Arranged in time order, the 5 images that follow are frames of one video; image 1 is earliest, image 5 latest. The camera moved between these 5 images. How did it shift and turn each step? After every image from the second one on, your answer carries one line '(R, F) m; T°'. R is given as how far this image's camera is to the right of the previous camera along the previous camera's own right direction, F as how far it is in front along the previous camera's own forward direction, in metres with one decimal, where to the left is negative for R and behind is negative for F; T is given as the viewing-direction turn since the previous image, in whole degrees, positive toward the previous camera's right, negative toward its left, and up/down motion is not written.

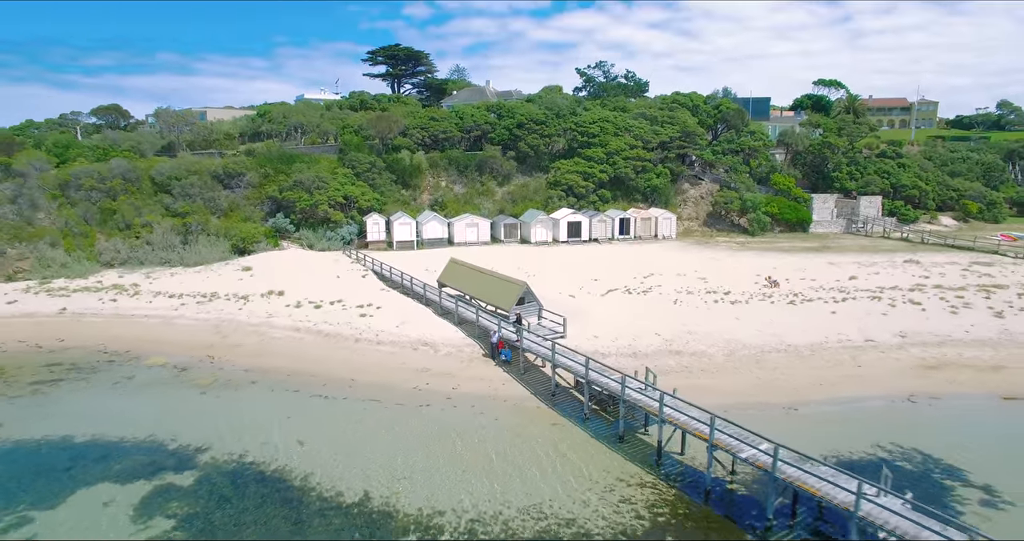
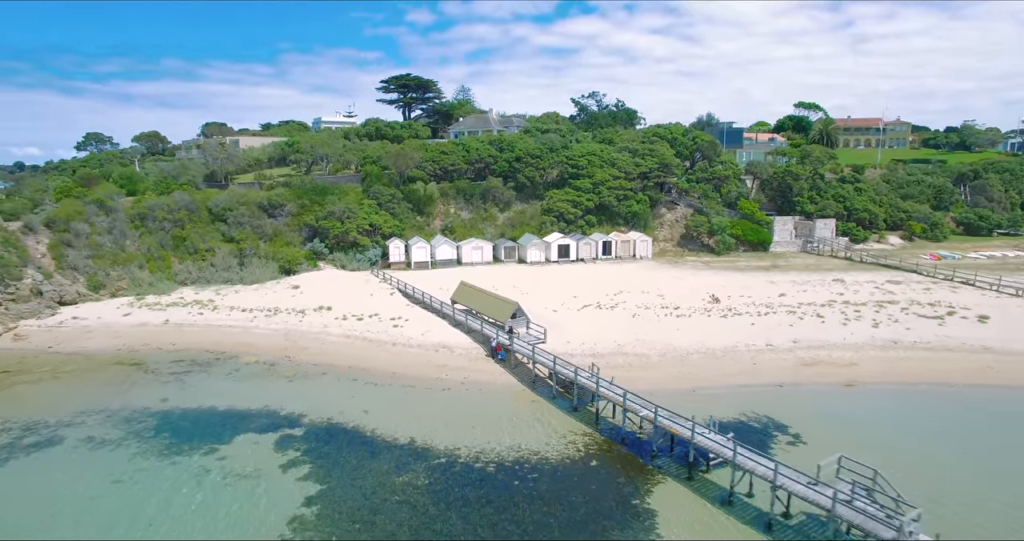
(+0.2, -3.7) m; 0°
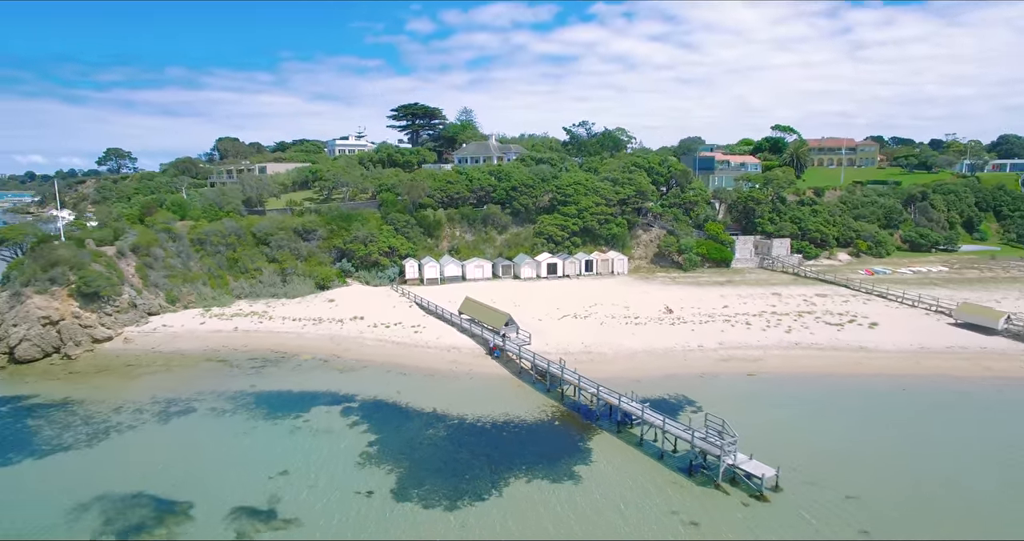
(+0.2, -4.4) m; 0°
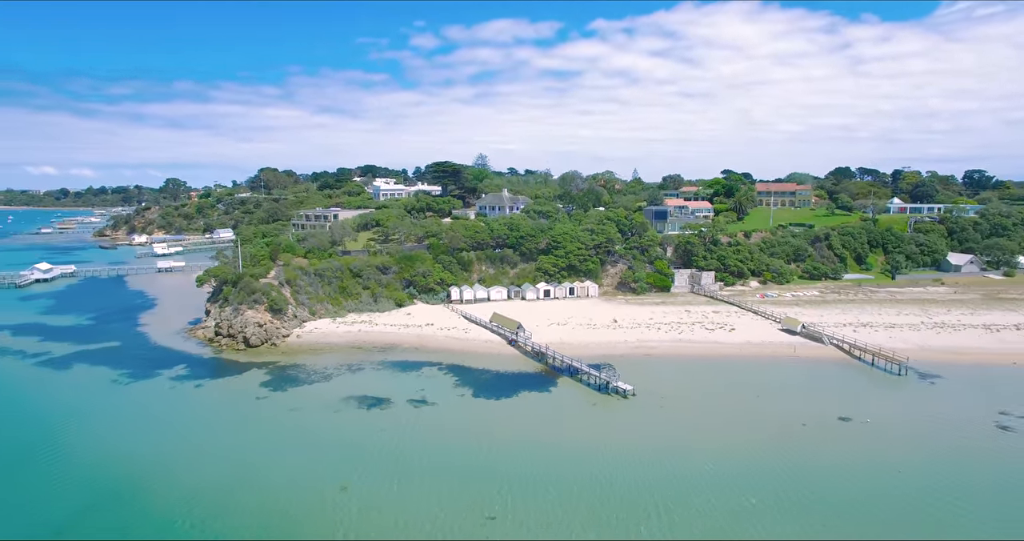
(-0.4, -14.1) m; 0°
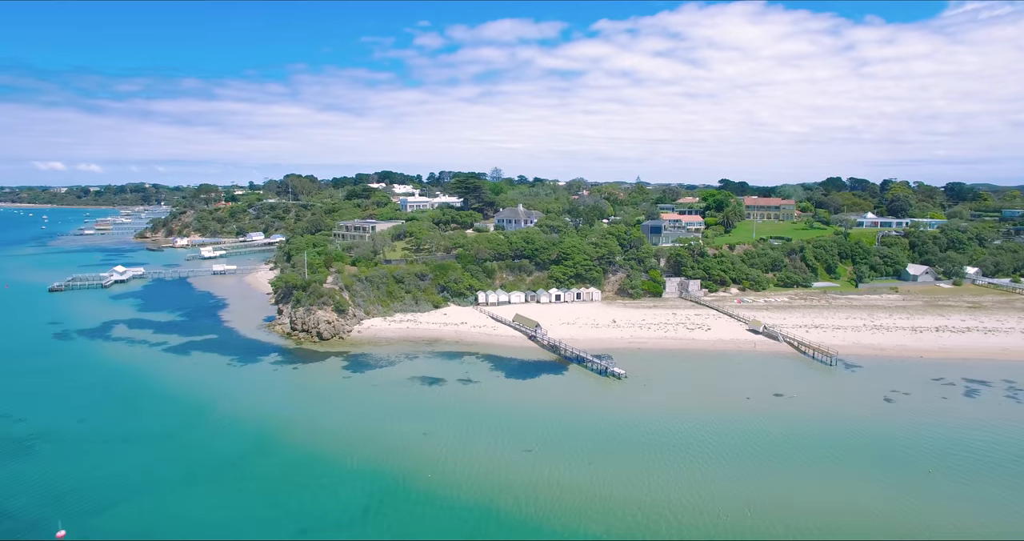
(-1.2, -8.0) m; 0°
